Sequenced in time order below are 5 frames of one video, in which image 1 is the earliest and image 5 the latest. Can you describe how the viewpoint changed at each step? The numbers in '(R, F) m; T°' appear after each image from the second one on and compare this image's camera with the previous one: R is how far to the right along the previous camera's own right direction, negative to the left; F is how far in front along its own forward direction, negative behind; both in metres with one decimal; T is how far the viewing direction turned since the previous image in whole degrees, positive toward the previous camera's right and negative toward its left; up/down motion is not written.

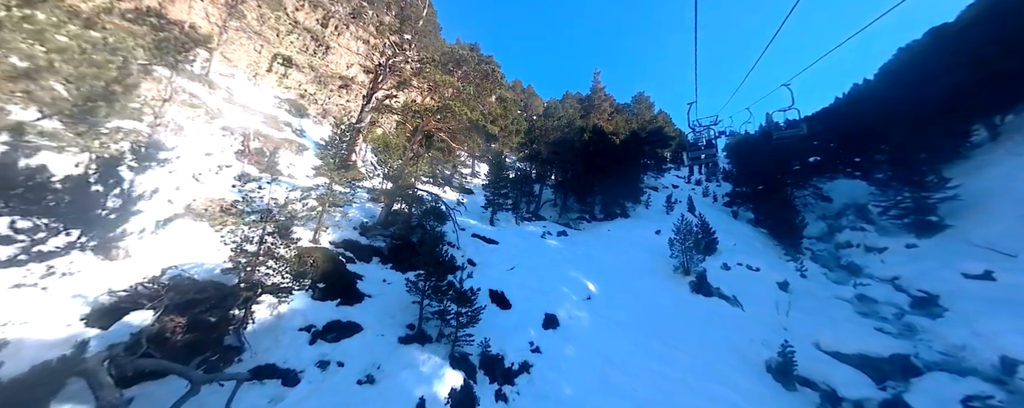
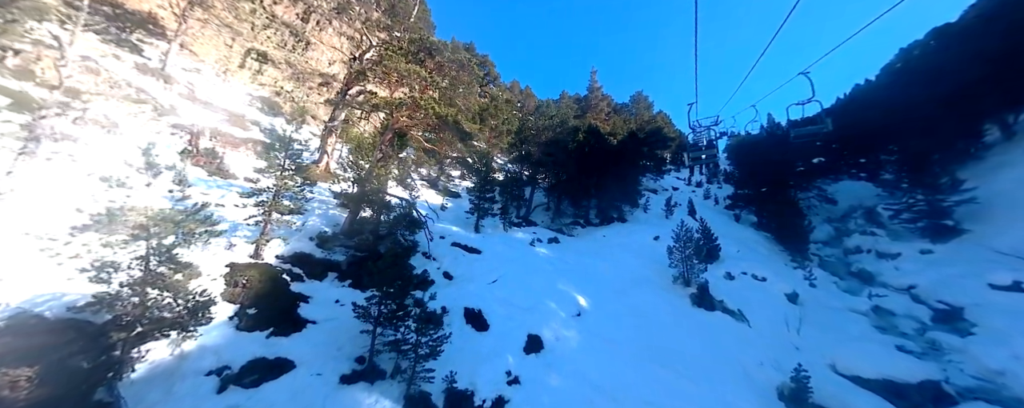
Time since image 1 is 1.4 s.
(+0.8, +1.4) m; 0°
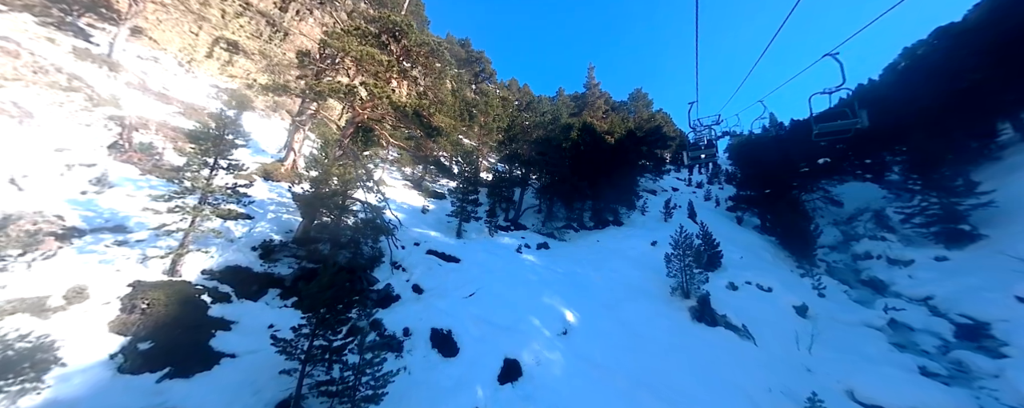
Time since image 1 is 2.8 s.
(+0.8, +1.5) m; 0°
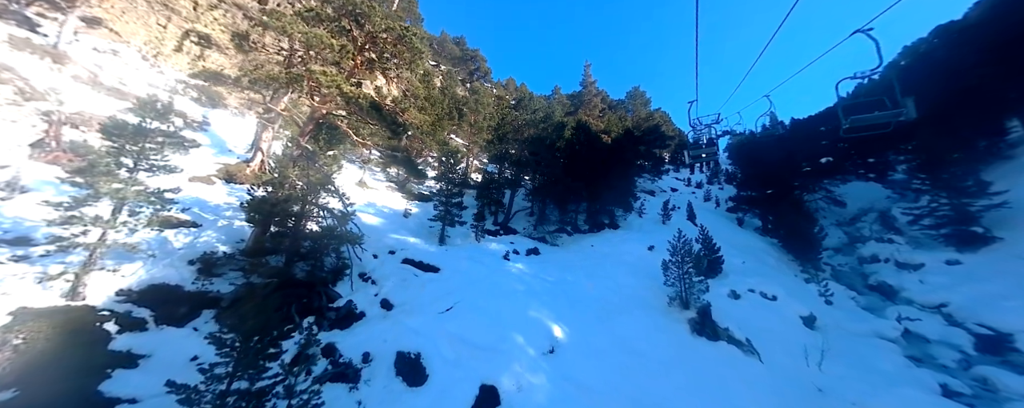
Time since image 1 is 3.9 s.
(+0.7, +1.2) m; 0°
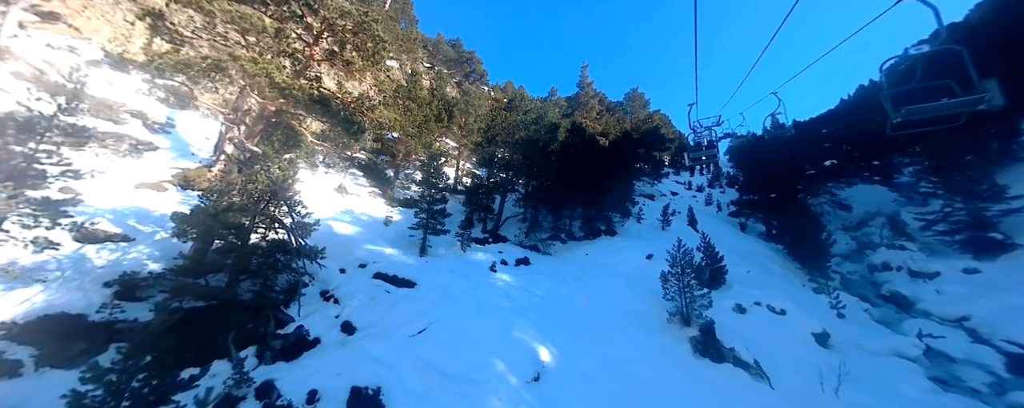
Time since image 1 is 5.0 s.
(+0.7, +1.2) m; 0°
